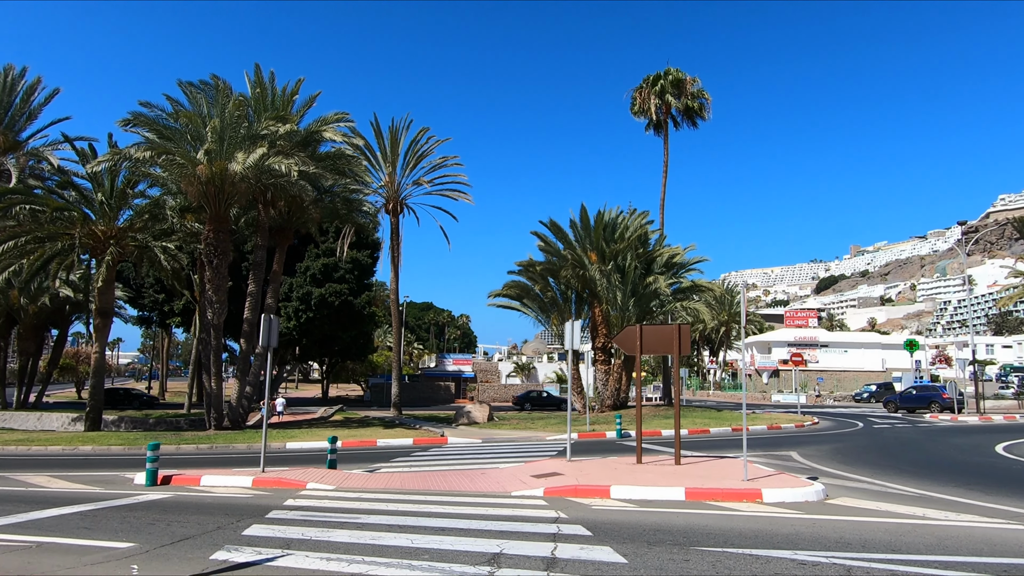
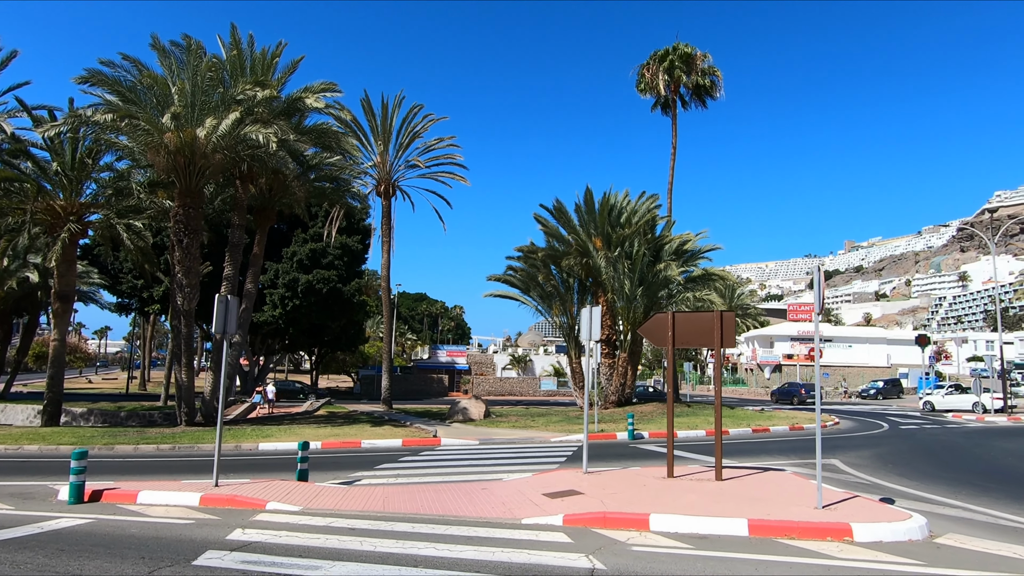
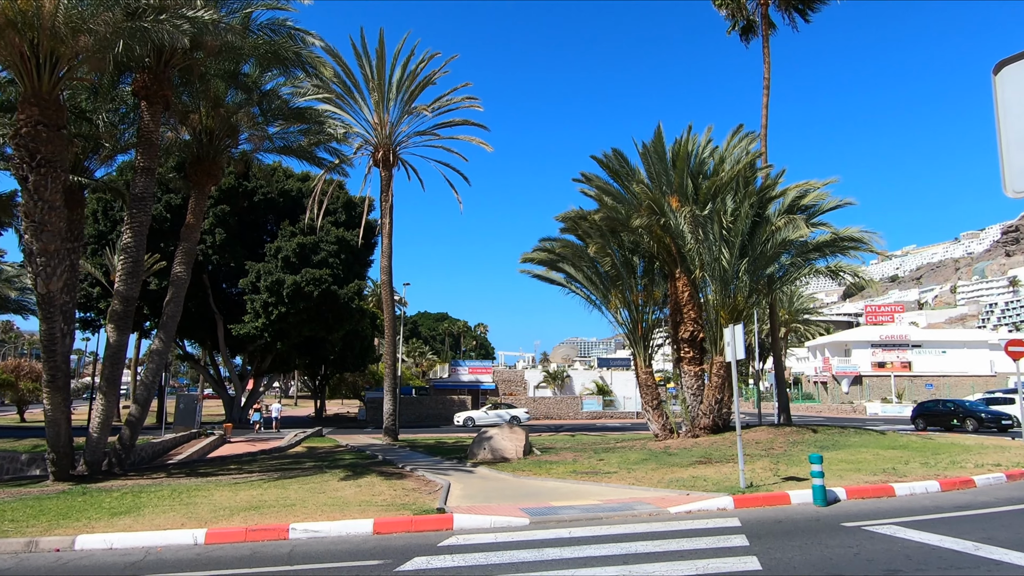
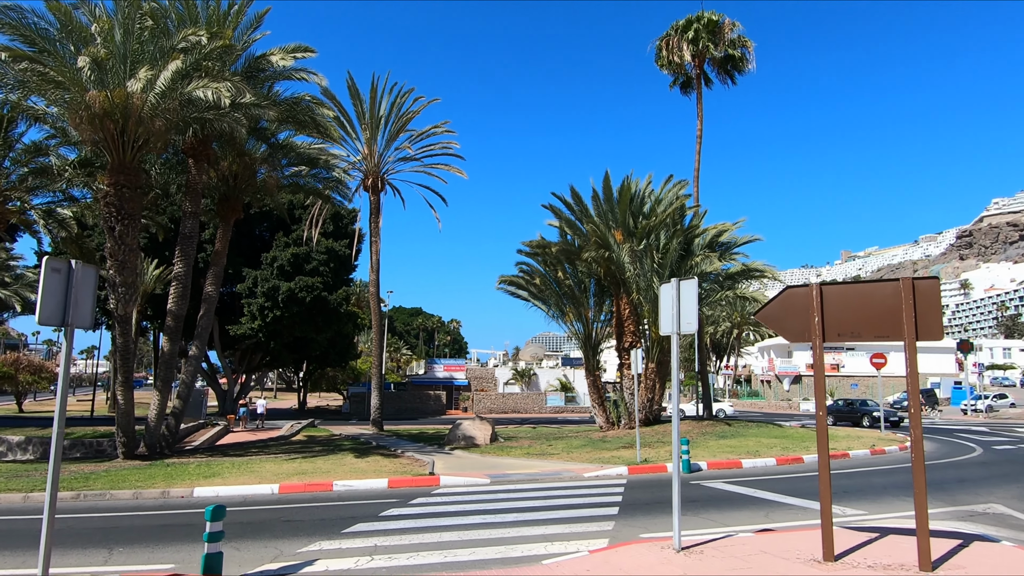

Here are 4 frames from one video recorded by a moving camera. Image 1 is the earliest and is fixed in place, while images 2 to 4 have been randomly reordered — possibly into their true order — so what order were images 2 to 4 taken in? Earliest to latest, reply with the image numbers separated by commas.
2, 4, 3
